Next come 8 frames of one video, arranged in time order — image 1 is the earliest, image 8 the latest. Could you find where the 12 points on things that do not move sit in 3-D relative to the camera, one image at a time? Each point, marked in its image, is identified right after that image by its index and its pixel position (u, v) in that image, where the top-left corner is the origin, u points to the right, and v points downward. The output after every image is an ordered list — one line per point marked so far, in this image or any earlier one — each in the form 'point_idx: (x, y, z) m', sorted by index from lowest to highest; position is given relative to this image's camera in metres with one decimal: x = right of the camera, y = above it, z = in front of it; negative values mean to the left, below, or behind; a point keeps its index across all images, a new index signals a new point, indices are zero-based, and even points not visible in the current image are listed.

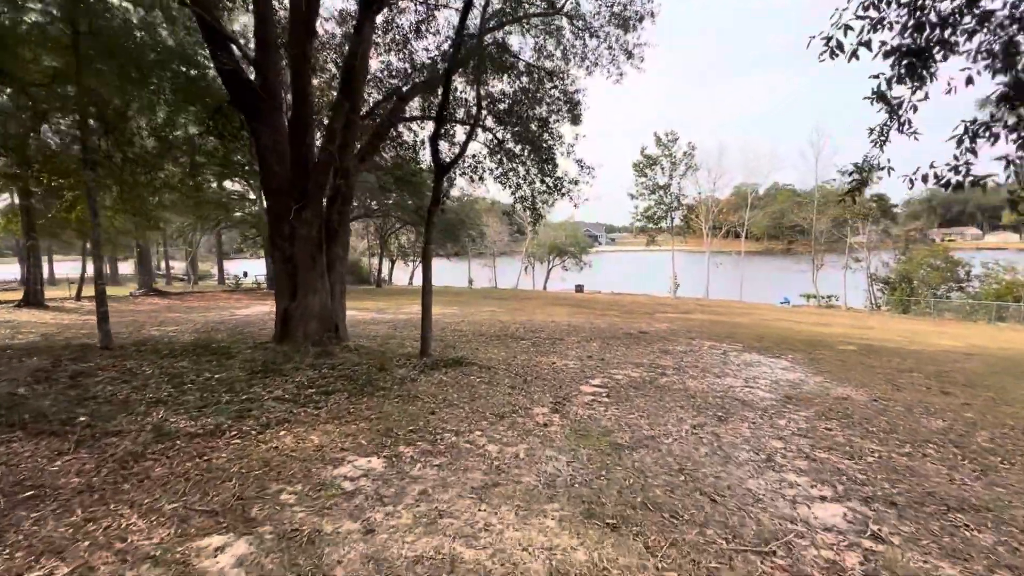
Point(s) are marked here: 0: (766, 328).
0: (+6.4, -1.1, +11.8) m
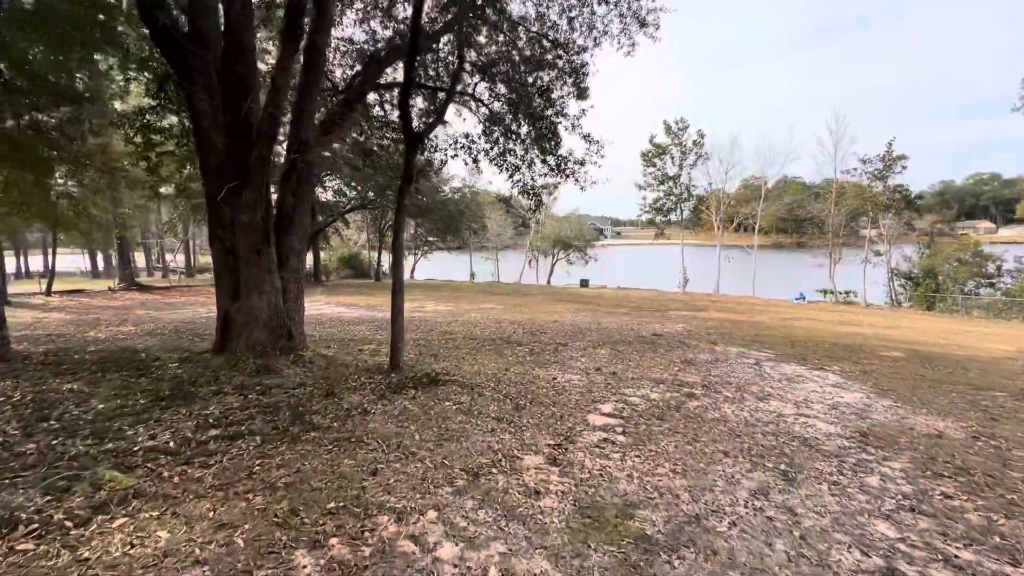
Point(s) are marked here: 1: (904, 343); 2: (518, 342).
0: (+6.4, -1.0, +10.7) m
1: (+7.6, -1.1, +9.2) m
2: (0.0, -0.8, +7.3) m
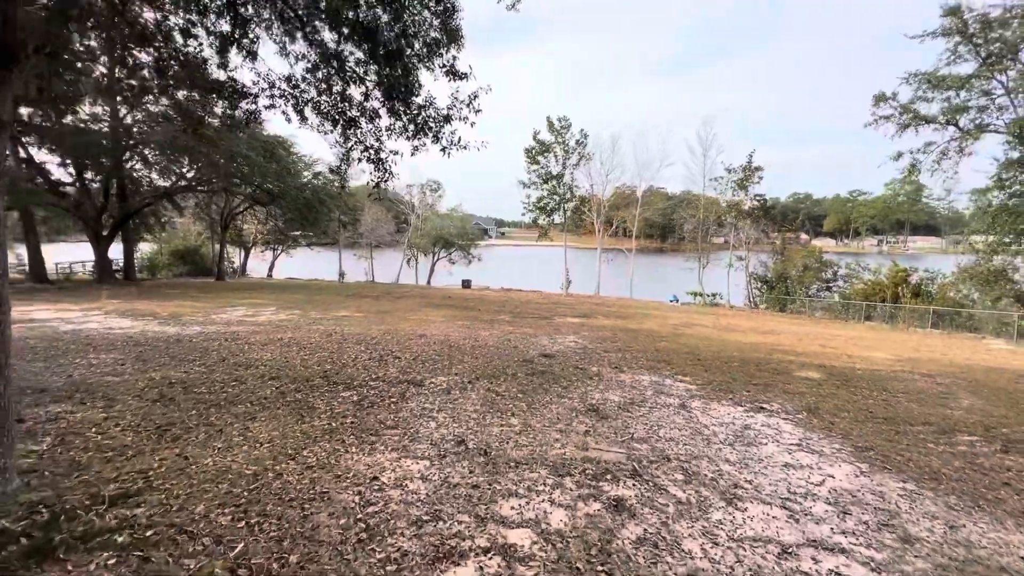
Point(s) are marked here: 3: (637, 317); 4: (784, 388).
0: (+3.6, -1.1, +9.6) m
1: (+5.2, -1.2, +8.5) m
2: (-1.7, -1.0, +4.8) m
3: (+4.0, -0.9, +15.1) m
4: (+3.2, -1.2, +5.6) m
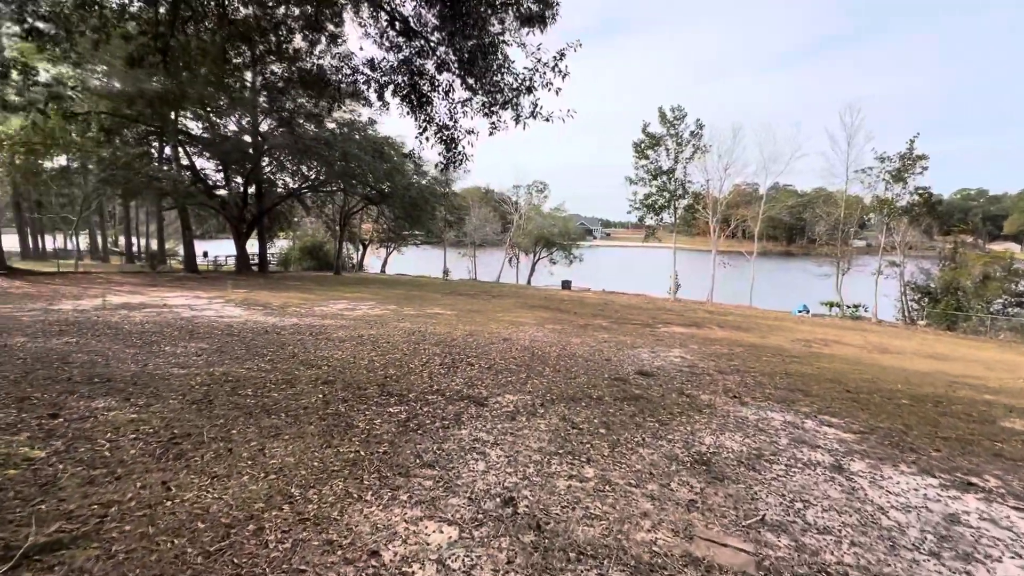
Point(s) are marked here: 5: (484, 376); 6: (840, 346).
0: (+5.2, -1.3, +7.7) m
1: (+6.5, -1.4, +6.3) m
2: (-1.0, -0.9, +4.2) m
3: (+6.8, -1.1, +13.0) m
4: (+4.0, -1.3, +3.9) m
5: (-0.3, -1.0, +5.1) m
6: (+7.5, -1.3, +10.8) m
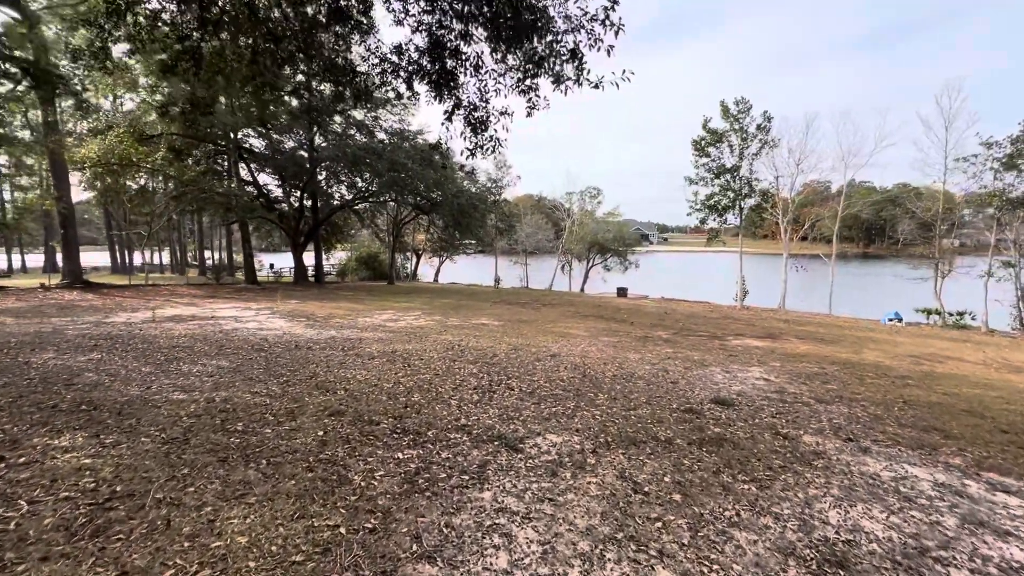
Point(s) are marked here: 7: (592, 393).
0: (+5.9, -1.4, +6.2) m
1: (+7.0, -1.5, +4.6) m
2: (-0.7, -1.0, +3.5) m
3: (+8.0, -1.3, +11.3) m
4: (+4.2, -1.4, +2.5) m
5: (+0.1, -1.1, +4.3) m
6: (+8.5, -1.4, +9.0) m
7: (+0.8, -1.1, +4.8) m
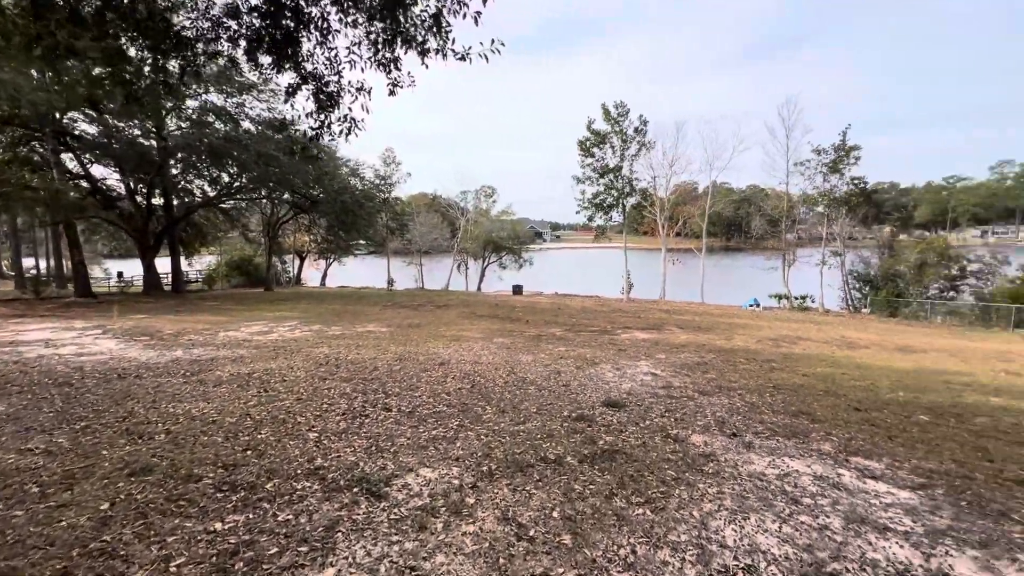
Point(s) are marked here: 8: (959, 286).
0: (+4.4, -1.2, +6.8) m
1: (+5.8, -1.3, +5.5) m
2: (-1.5, -1.1, +2.7) m
3: (+5.4, -1.0, +12.2) m
4: (+3.5, -1.3, +2.9) m
5: (-0.9, -1.1, +3.7) m
6: (+6.4, -1.2, +10.1) m
7: (-0.3, -1.1, +4.4) m
8: (+17.0, +0.1, +18.0) m
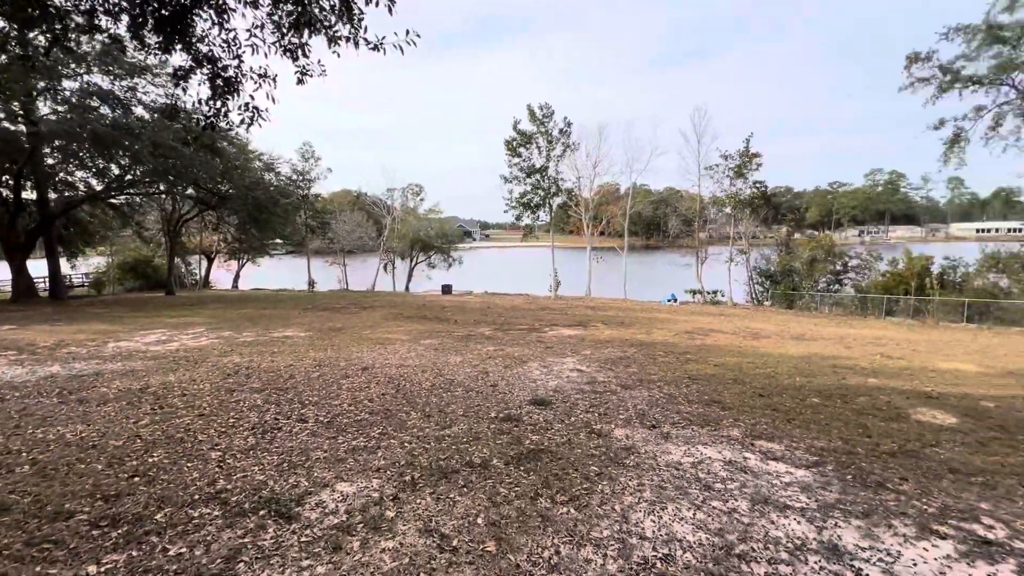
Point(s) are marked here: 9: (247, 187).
0: (+3.3, -1.1, +7.3) m
1: (+4.9, -1.2, +6.3) m
2: (-1.9, -1.1, +2.4) m
3: (+3.5, -1.0, +12.8) m
4: (+3.0, -1.2, +3.3) m
5: (-1.4, -1.1, +3.5) m
6: (+4.8, -1.1, +10.9) m
7: (-1.0, -1.1, +4.2) m
8: (+14.1, +0.4, +20.2) m
9: (-10.7, +4.1, +19.1) m
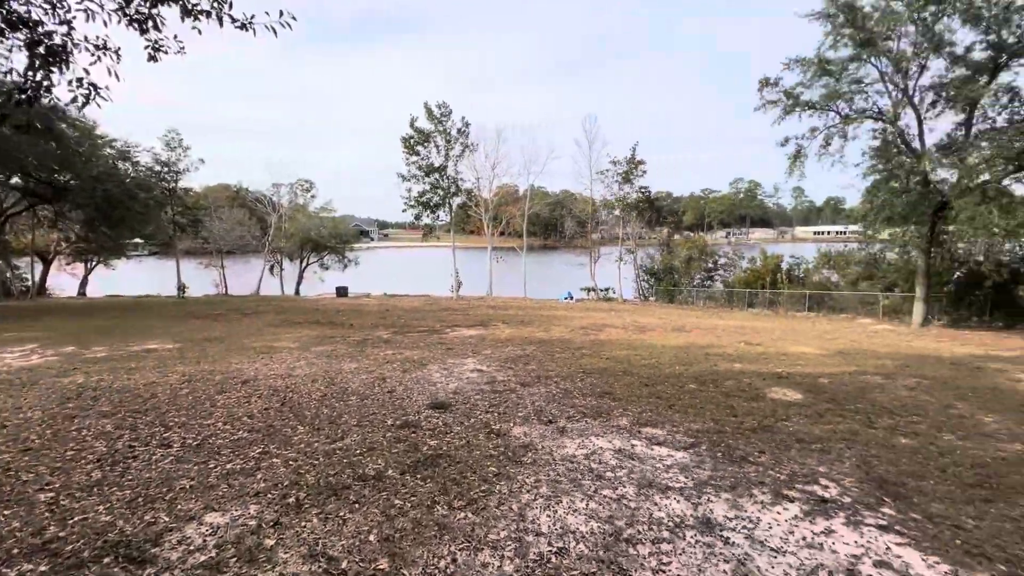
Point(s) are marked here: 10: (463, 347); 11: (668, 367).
0: (+1.7, -1.1, +7.8) m
1: (+3.5, -1.1, +7.1) m
2: (-2.4, -1.2, +1.9) m
3: (+0.8, -0.9, +13.2) m
4: (+2.3, -1.2, +3.8) m
5: (-2.1, -1.2, +3.0) m
6: (+2.4, -1.0, +11.6) m
7: (-1.8, -1.1, +3.9) m
8: (+9.6, +0.6, +22.6) m
9: (-14.5, +3.8, +16.4) m
10: (-0.9, -1.0, +8.3) m
11: (+2.2, -1.1, +6.6) m
